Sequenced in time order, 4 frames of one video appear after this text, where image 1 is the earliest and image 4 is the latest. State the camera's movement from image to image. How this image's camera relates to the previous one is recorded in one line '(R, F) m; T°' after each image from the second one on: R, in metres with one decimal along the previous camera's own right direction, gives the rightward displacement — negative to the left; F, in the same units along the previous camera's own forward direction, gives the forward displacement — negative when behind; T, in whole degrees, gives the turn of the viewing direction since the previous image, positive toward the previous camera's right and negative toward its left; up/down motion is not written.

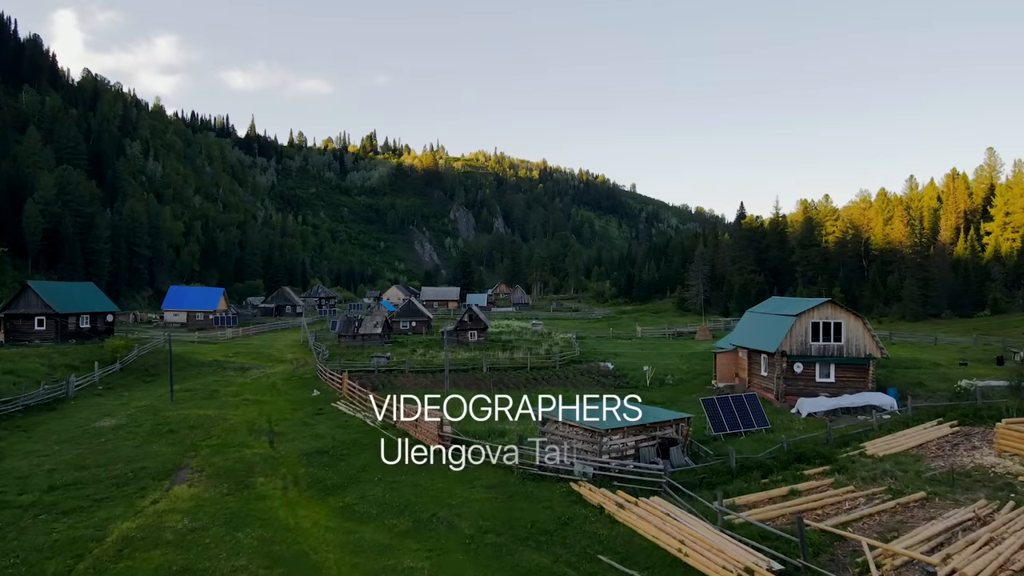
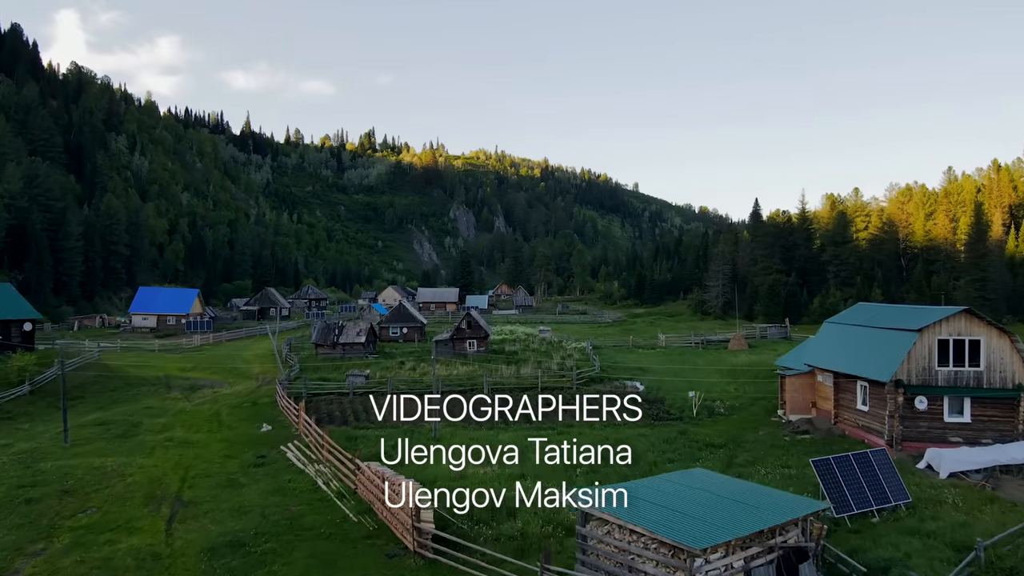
(-0.3, +8.8) m; 0°
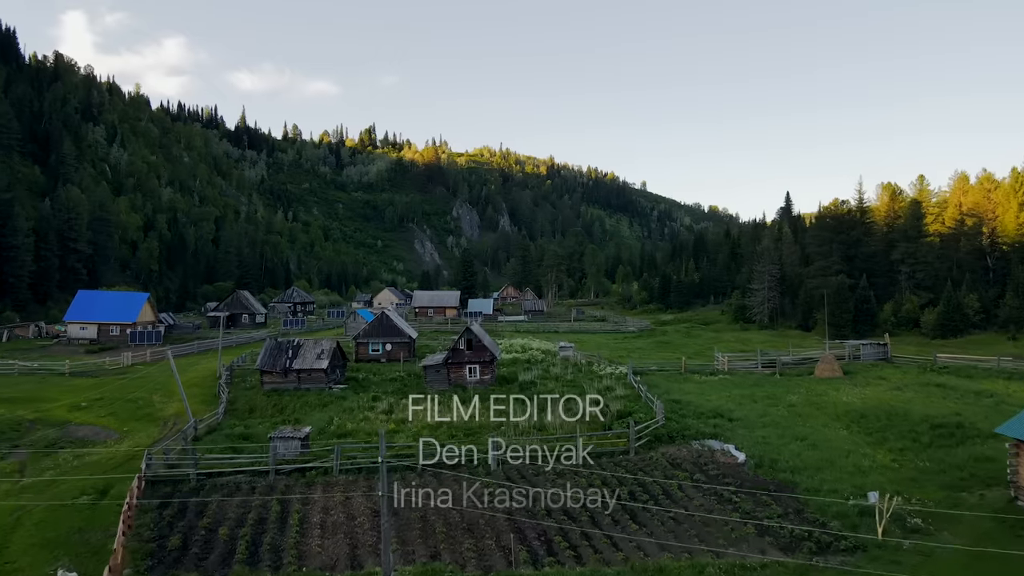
(-0.6, +14.2) m; 0°
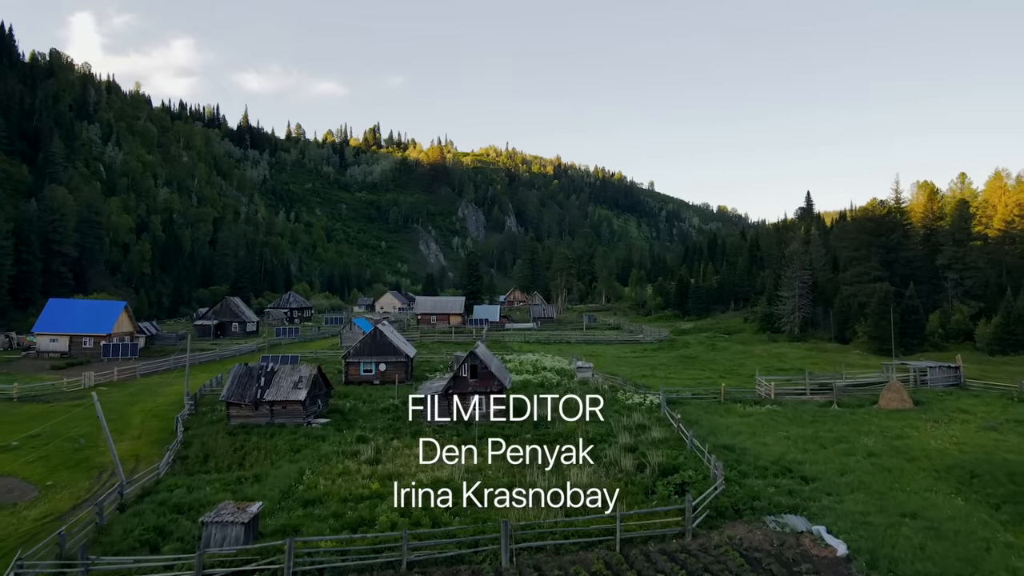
(-0.3, +6.2) m; 0°
